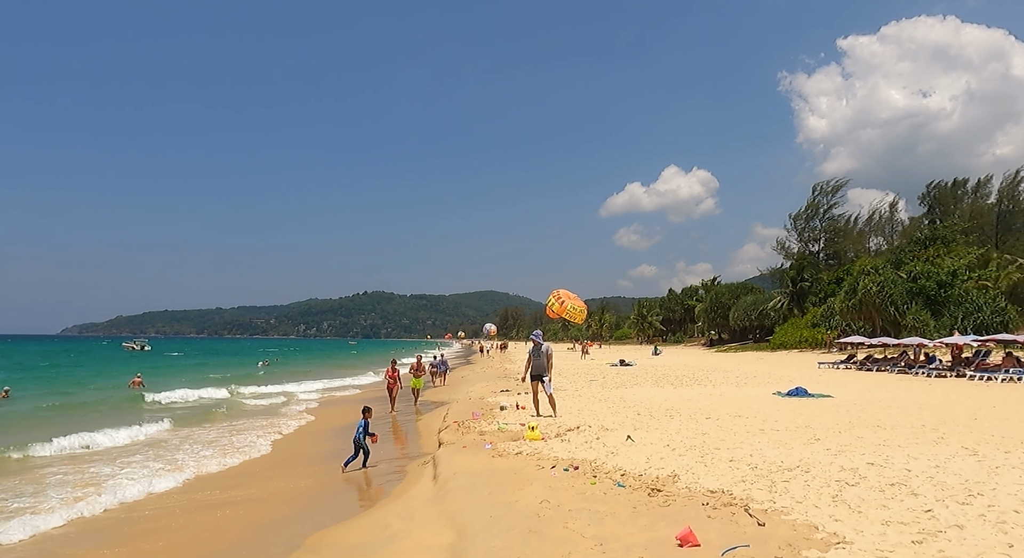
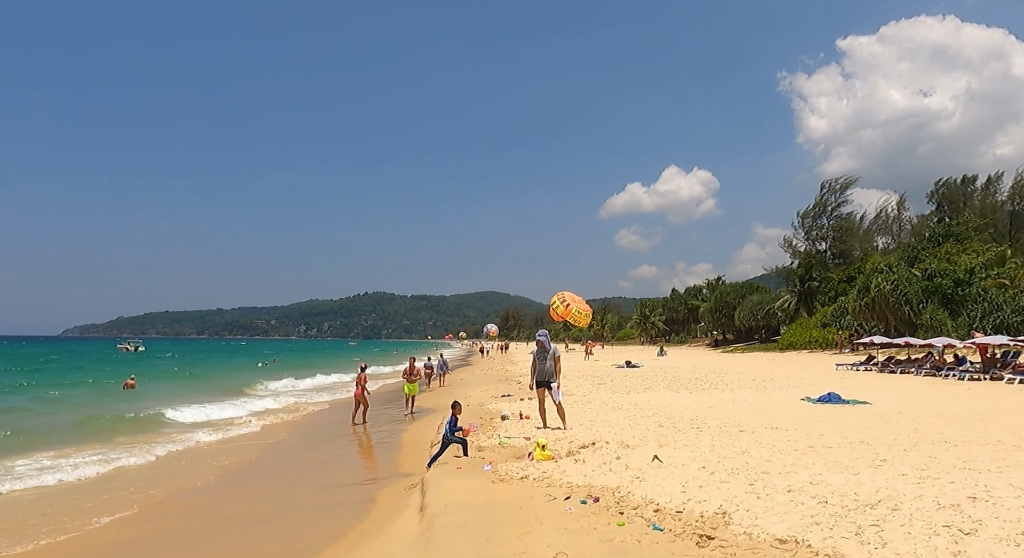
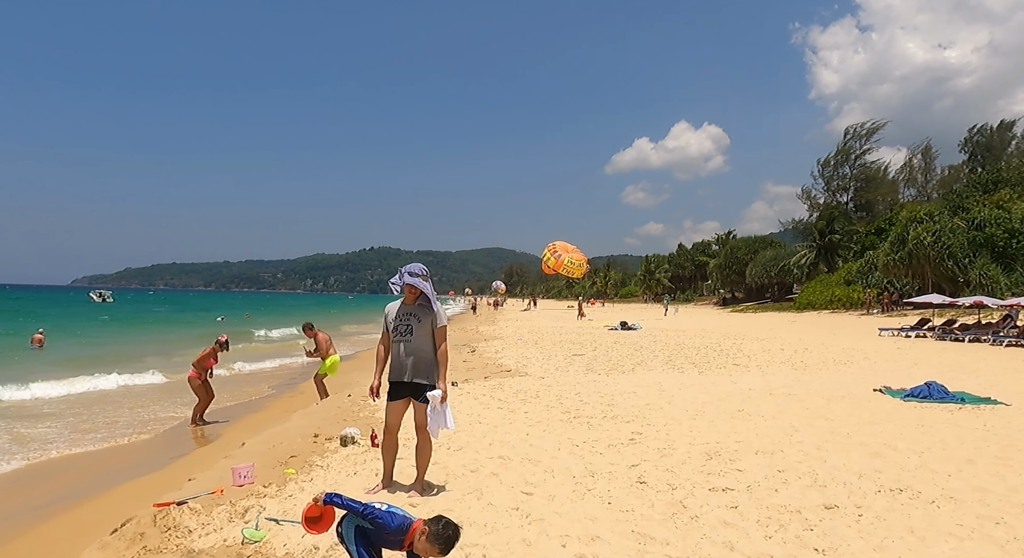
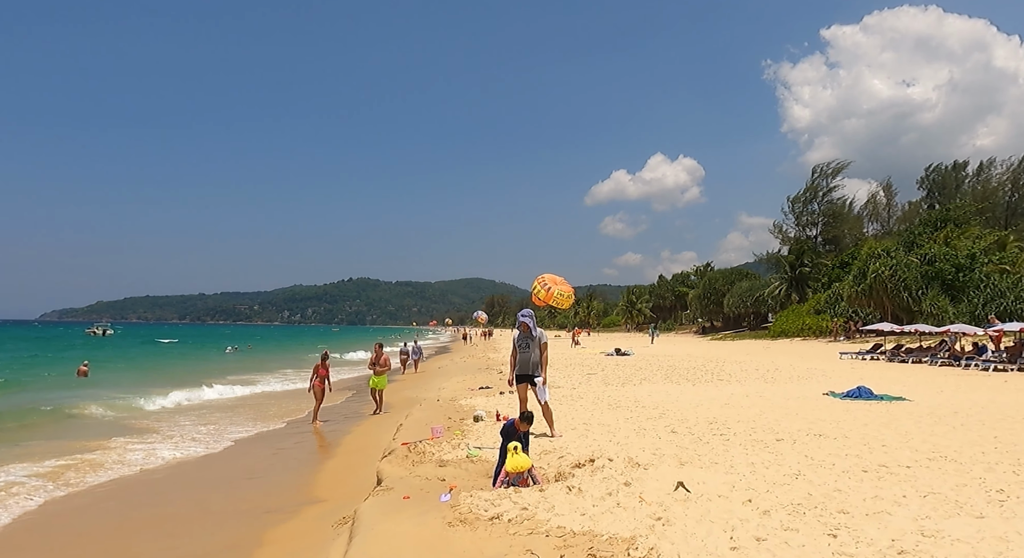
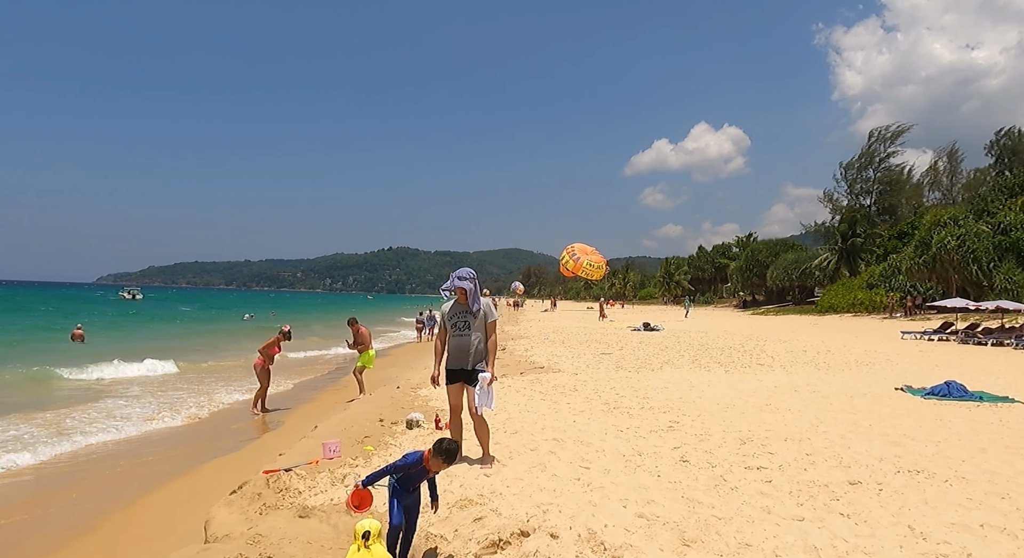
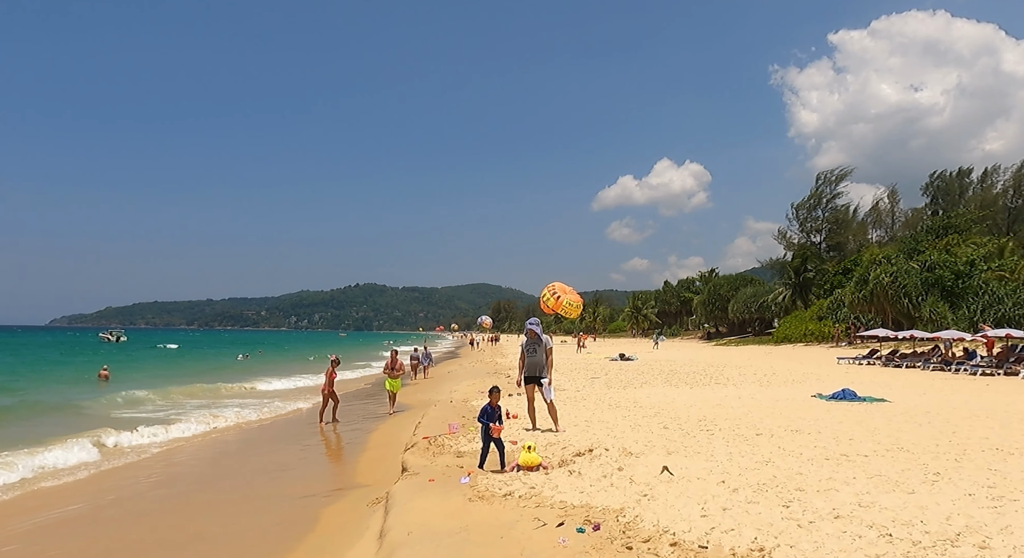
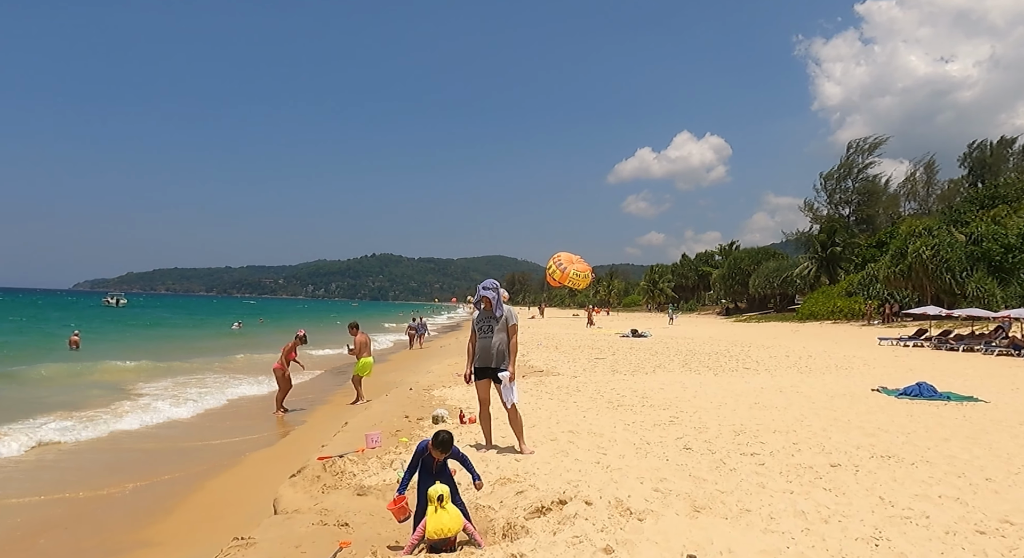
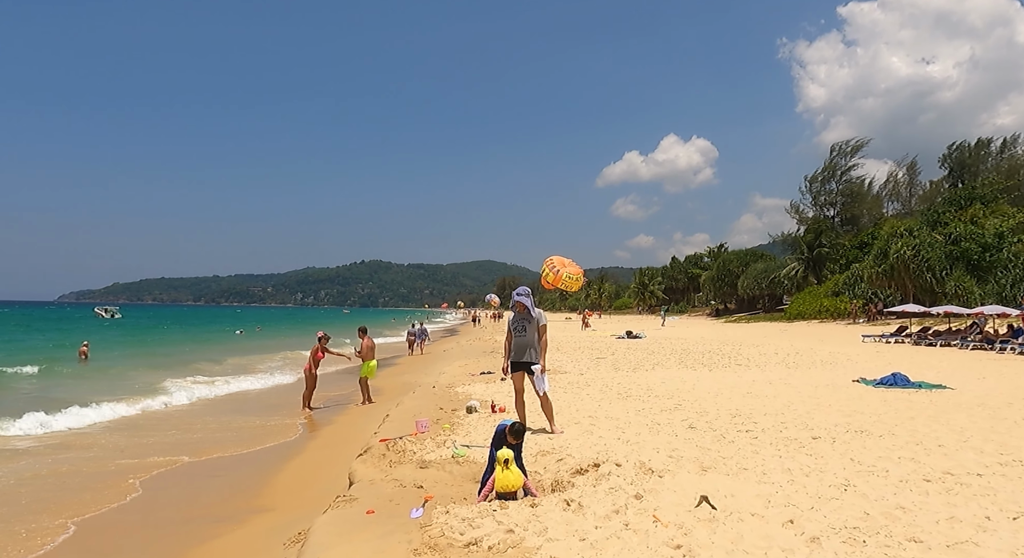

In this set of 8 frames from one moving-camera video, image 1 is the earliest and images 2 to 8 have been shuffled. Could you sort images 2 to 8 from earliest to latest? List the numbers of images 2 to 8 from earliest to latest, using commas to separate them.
2, 6, 4, 8, 7, 5, 3
